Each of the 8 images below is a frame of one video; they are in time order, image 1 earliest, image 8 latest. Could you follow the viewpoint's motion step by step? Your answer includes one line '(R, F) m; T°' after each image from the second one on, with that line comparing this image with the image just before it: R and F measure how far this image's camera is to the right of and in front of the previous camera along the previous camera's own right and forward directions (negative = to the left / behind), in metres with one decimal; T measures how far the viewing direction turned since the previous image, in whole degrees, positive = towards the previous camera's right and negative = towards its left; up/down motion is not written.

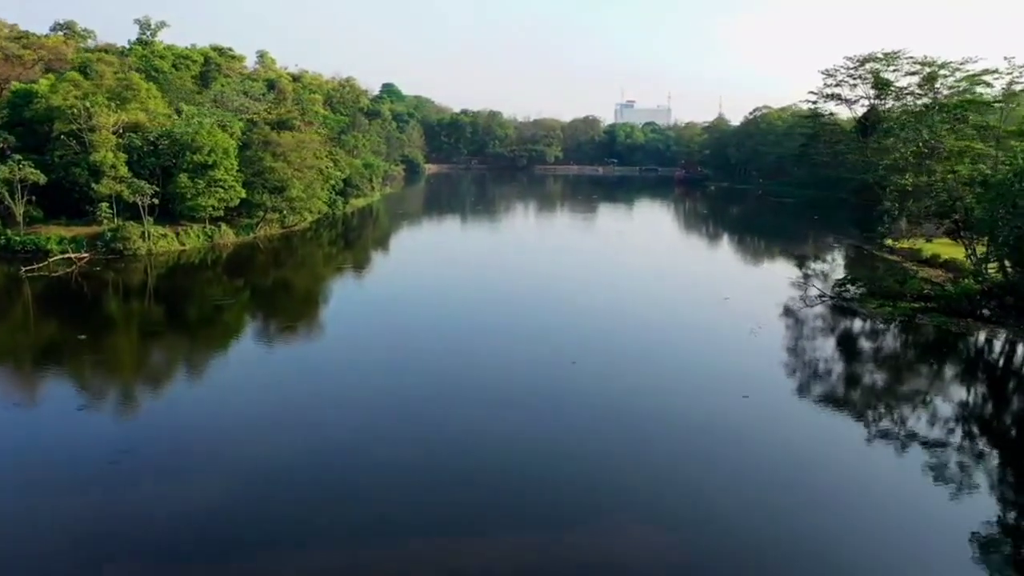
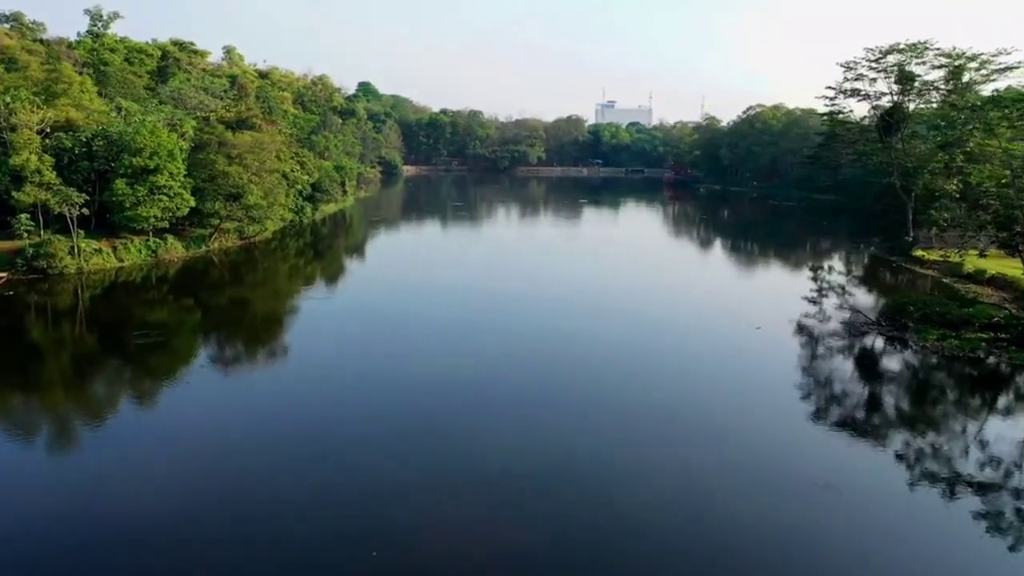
(-0.2, +2.3) m; +2°
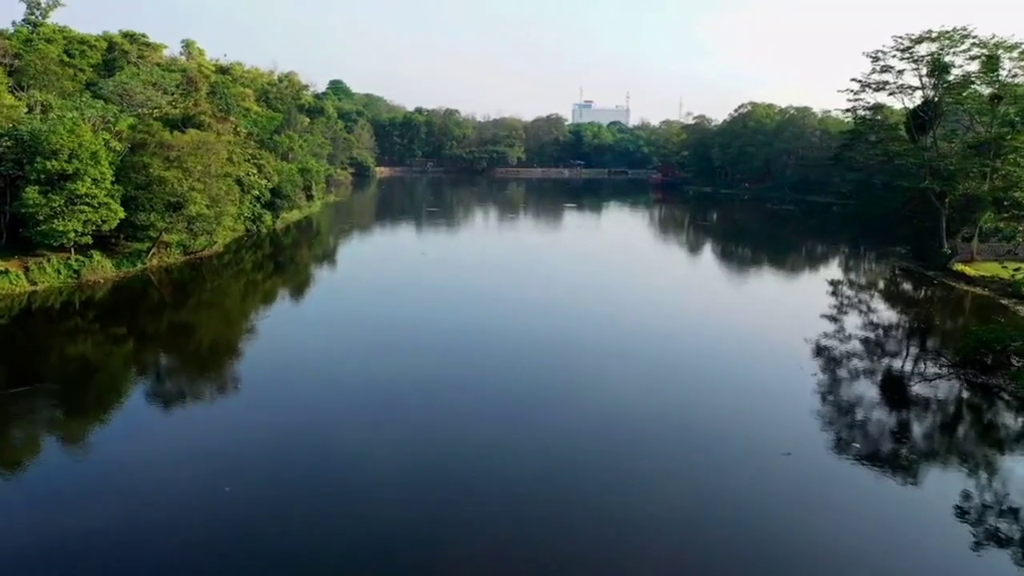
(-0.2, +2.5) m; +2°
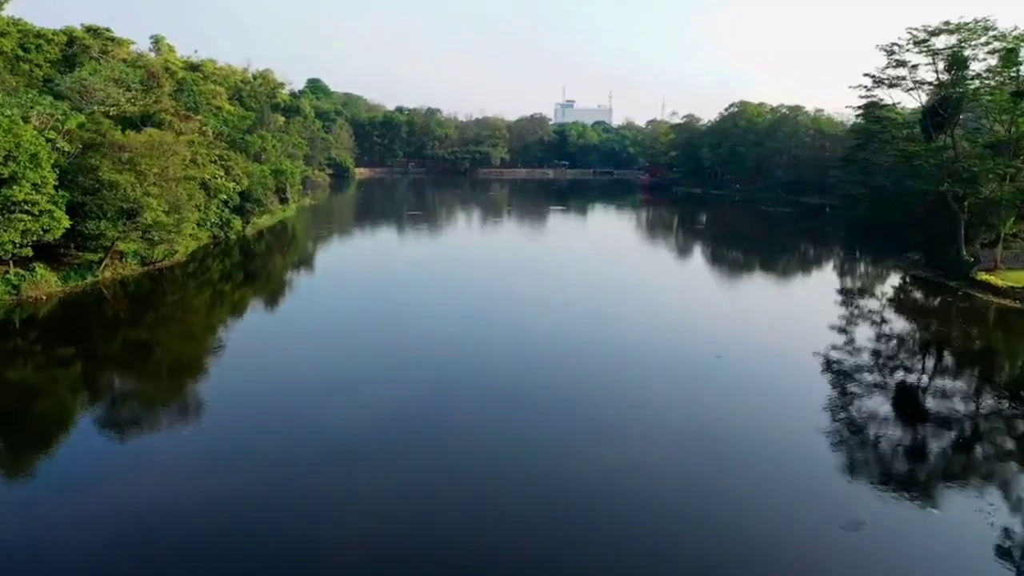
(-0.2, +1.4) m; +1°
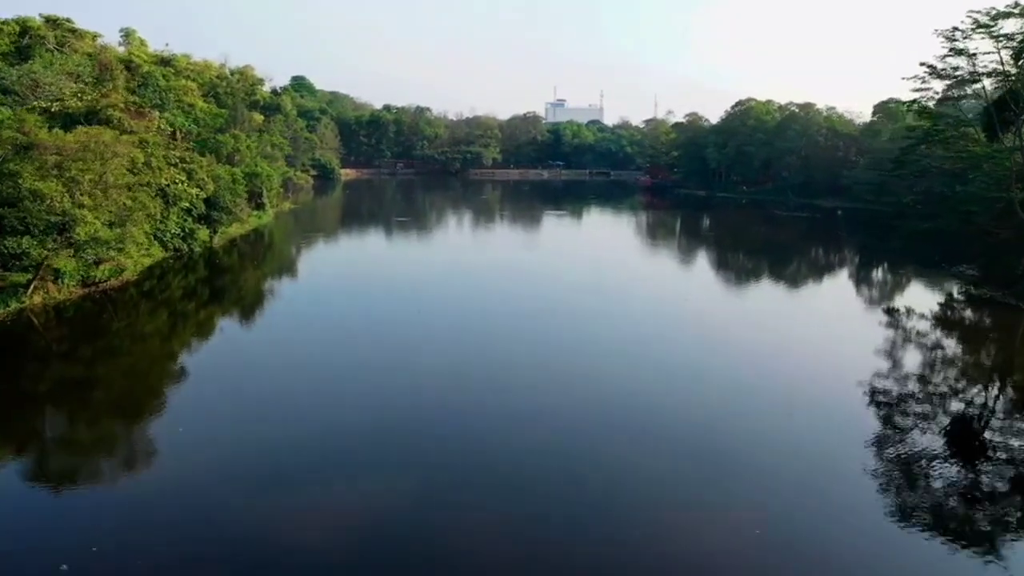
(-0.3, +2.3) m; +1°
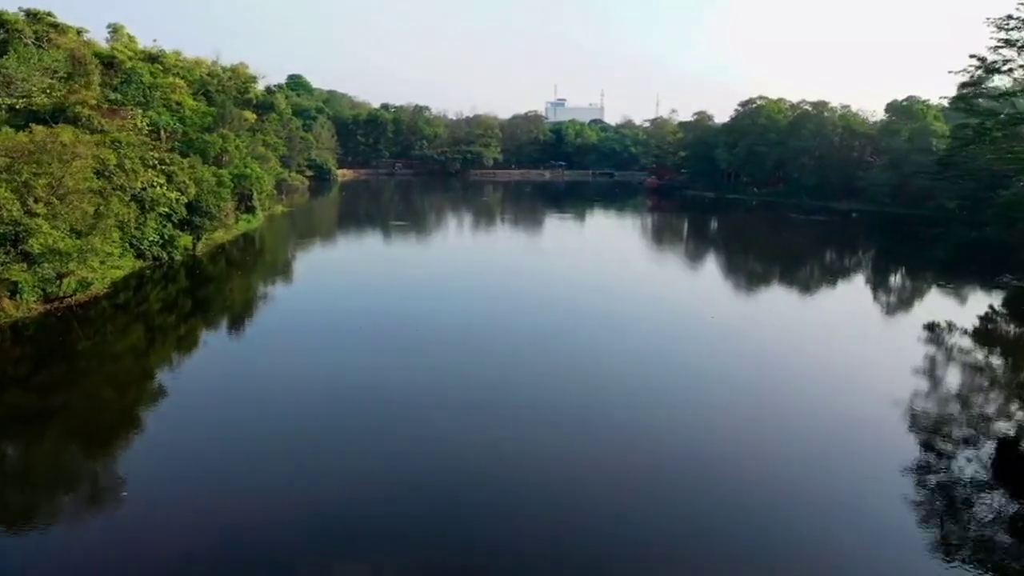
(-0.1, +1.3) m; 0°
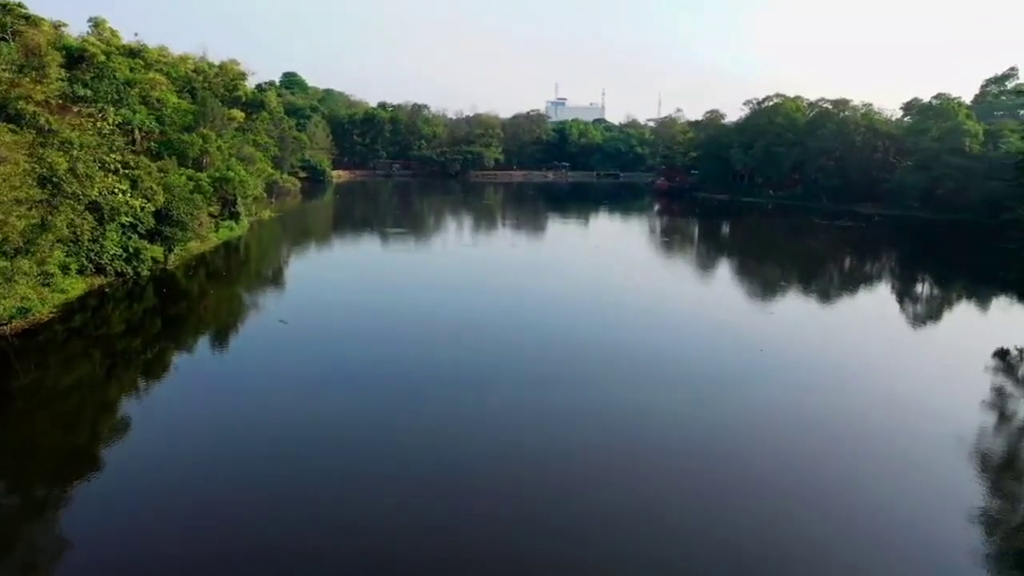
(-0.2, +1.9) m; 0°
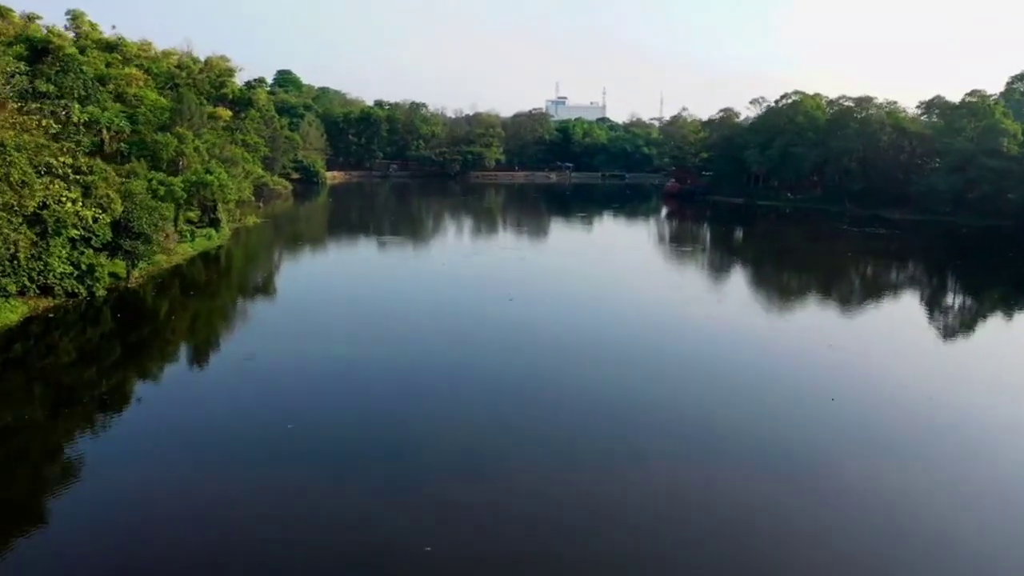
(-0.2, +1.9) m; 0°
